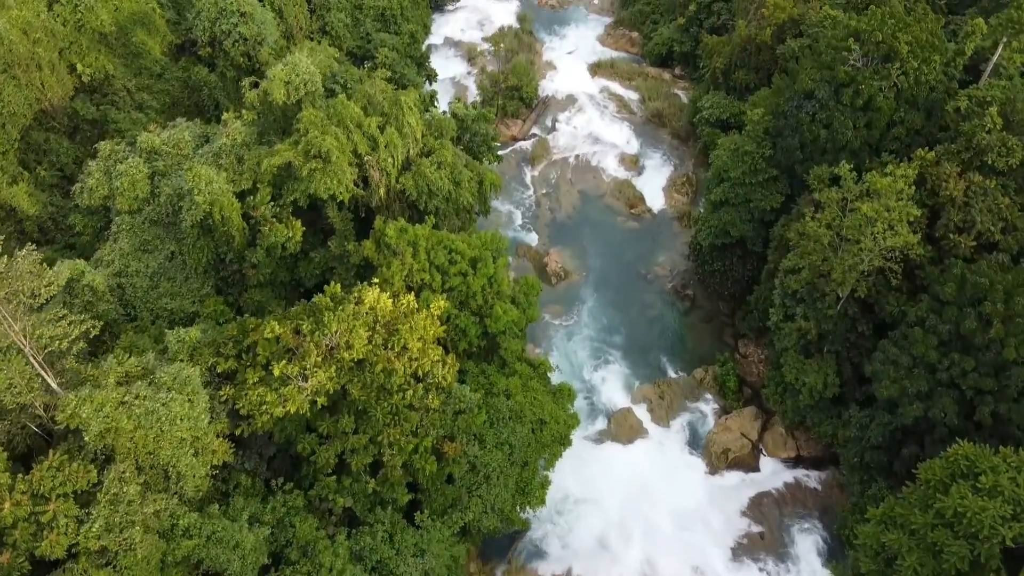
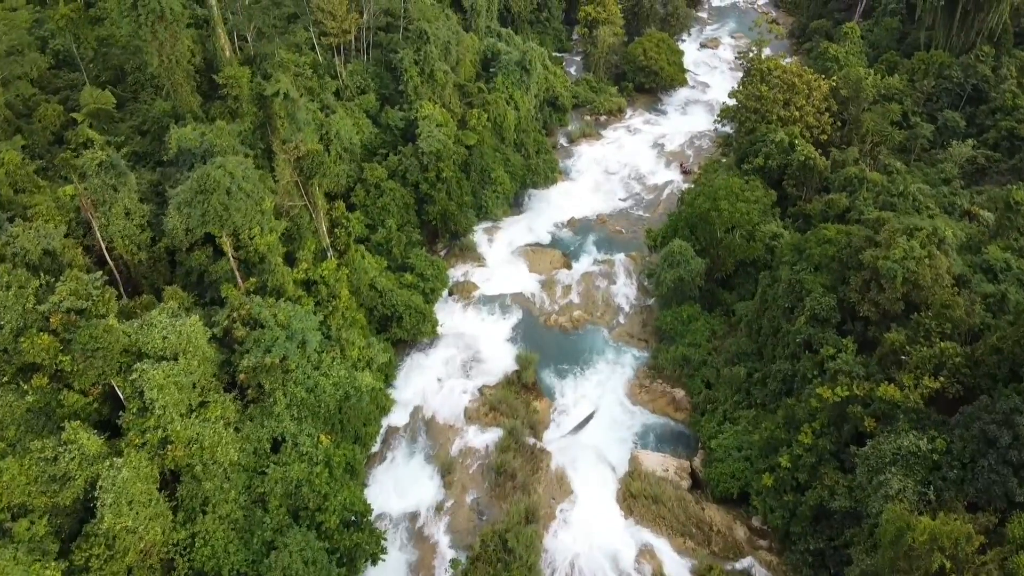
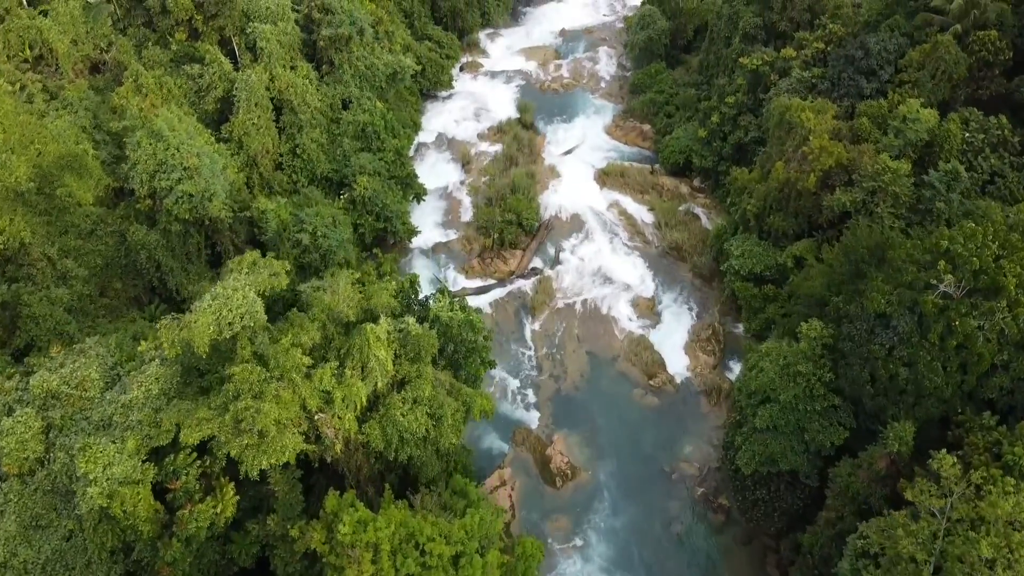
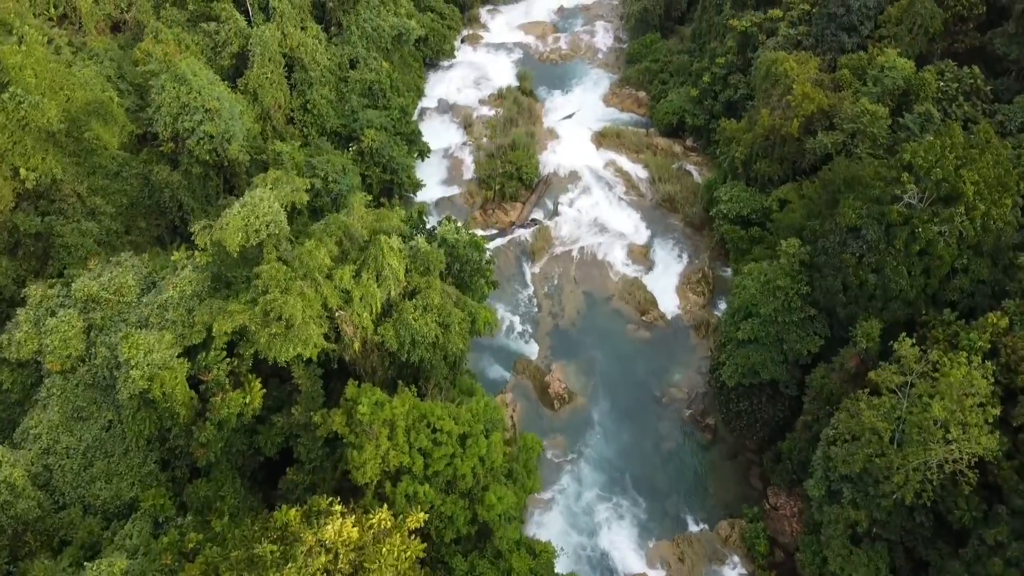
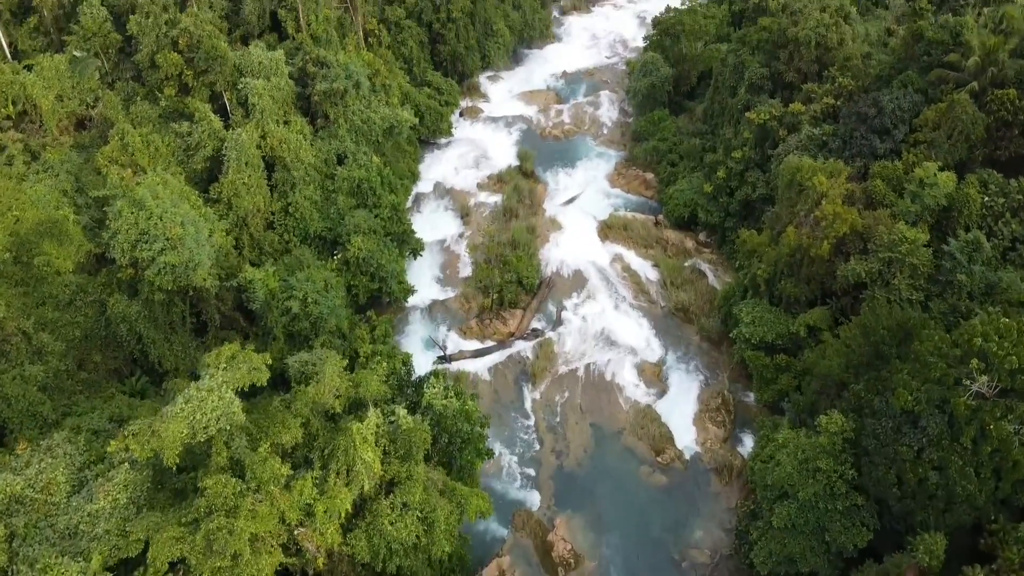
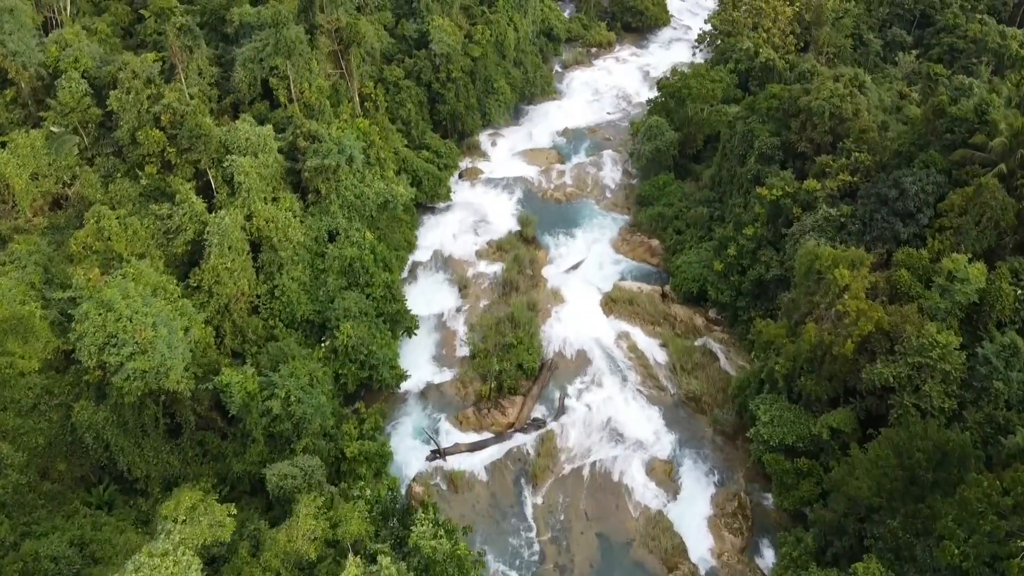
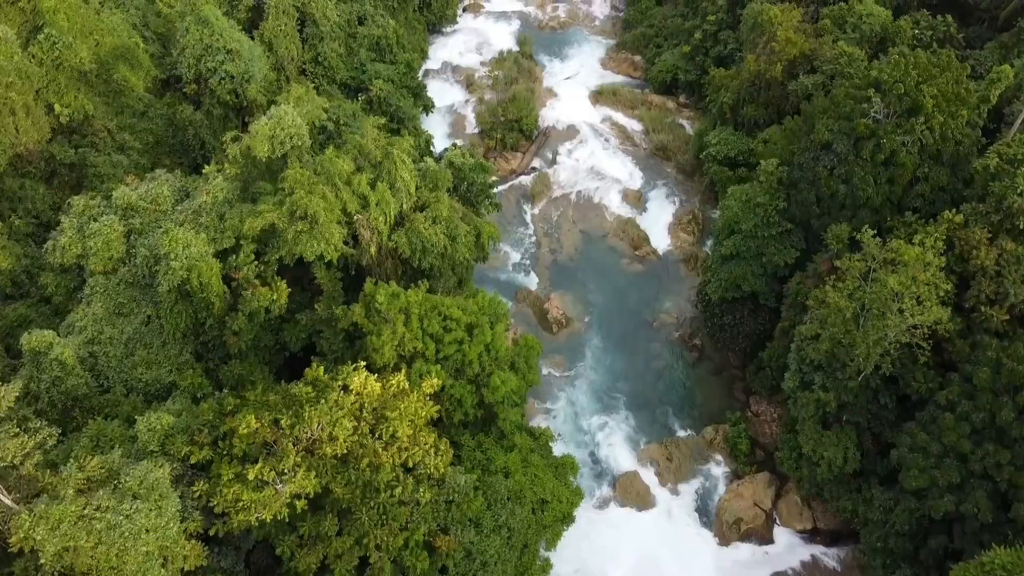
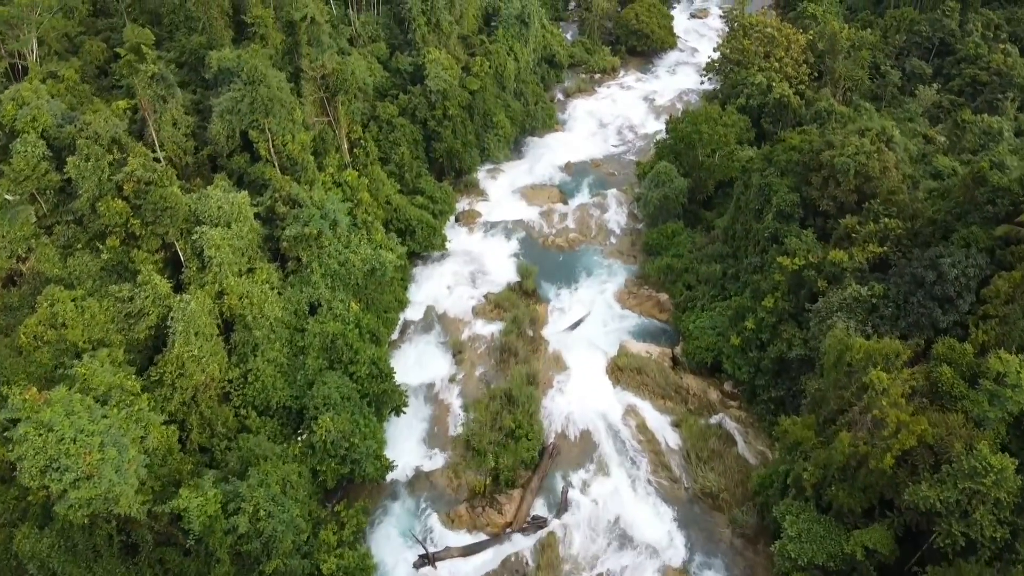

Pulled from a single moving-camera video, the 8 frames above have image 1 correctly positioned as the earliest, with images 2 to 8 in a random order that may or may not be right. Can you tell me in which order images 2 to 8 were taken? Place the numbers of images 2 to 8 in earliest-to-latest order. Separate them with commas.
7, 4, 3, 5, 6, 8, 2
